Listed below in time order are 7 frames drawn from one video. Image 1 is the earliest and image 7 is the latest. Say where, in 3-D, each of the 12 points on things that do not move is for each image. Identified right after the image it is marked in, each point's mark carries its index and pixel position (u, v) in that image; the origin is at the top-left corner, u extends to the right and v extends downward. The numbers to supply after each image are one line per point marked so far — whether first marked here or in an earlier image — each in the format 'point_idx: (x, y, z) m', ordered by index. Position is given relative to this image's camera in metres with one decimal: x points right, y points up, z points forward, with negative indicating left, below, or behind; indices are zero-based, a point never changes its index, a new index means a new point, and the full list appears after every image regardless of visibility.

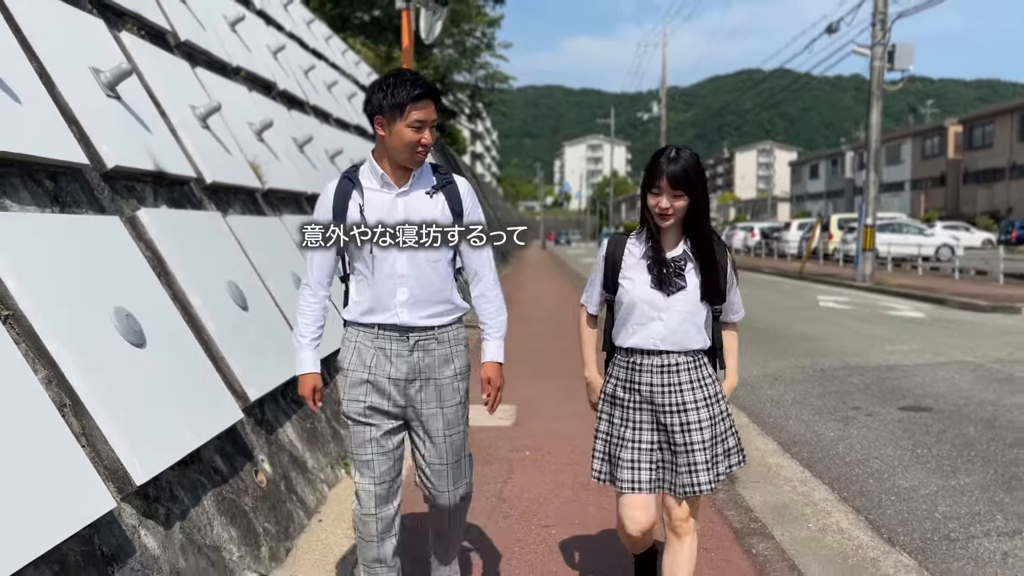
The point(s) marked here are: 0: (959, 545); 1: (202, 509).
0: (+1.7, -1.0, +3.3) m
1: (-1.0, -0.7, +2.7) m
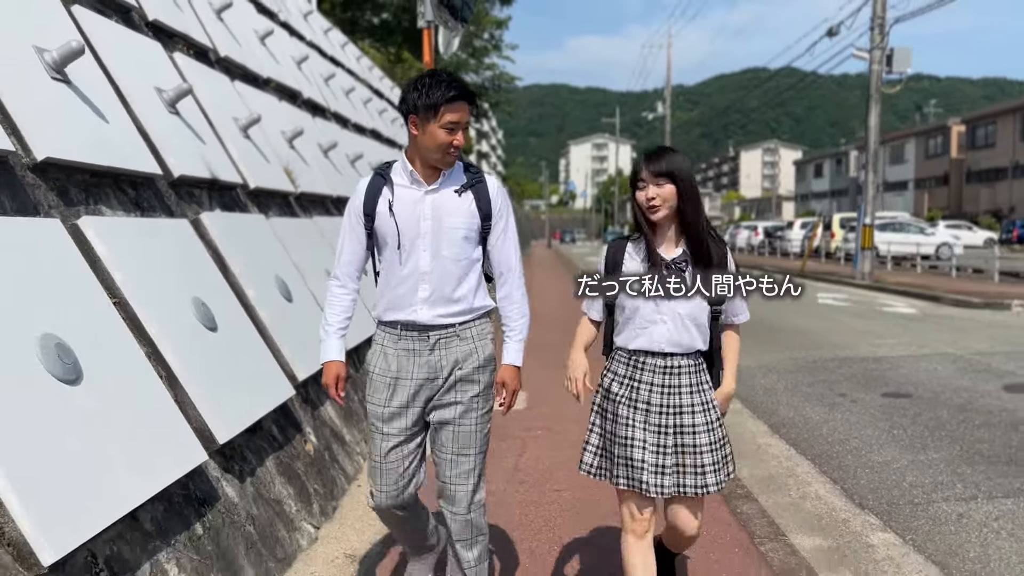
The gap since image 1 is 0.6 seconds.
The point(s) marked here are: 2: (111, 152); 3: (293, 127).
0: (+1.8, -1.0, +3.8) m
1: (-0.9, -0.7, +3.2) m
2: (-1.5, +0.5, +3.1) m
3: (-1.7, +1.2, +6.4) m
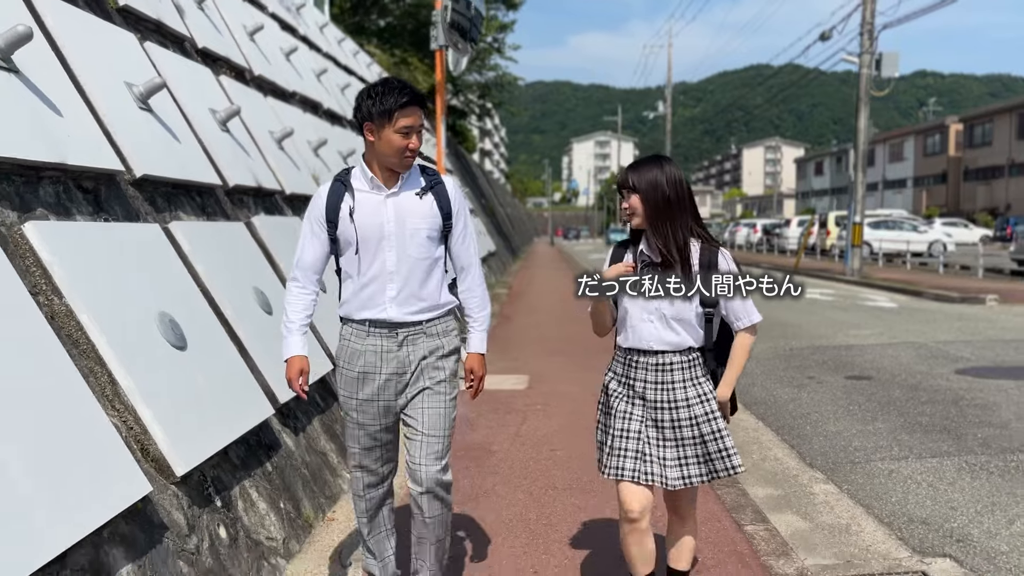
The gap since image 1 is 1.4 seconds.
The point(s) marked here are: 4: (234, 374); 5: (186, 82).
0: (+1.8, -0.9, +4.5) m
1: (-0.9, -0.6, +3.9) m
2: (-1.5, +0.5, +3.8) m
3: (-1.6, +1.3, +7.1) m
4: (-1.0, -0.3, +3.2) m
5: (-1.8, +1.1, +4.7) m
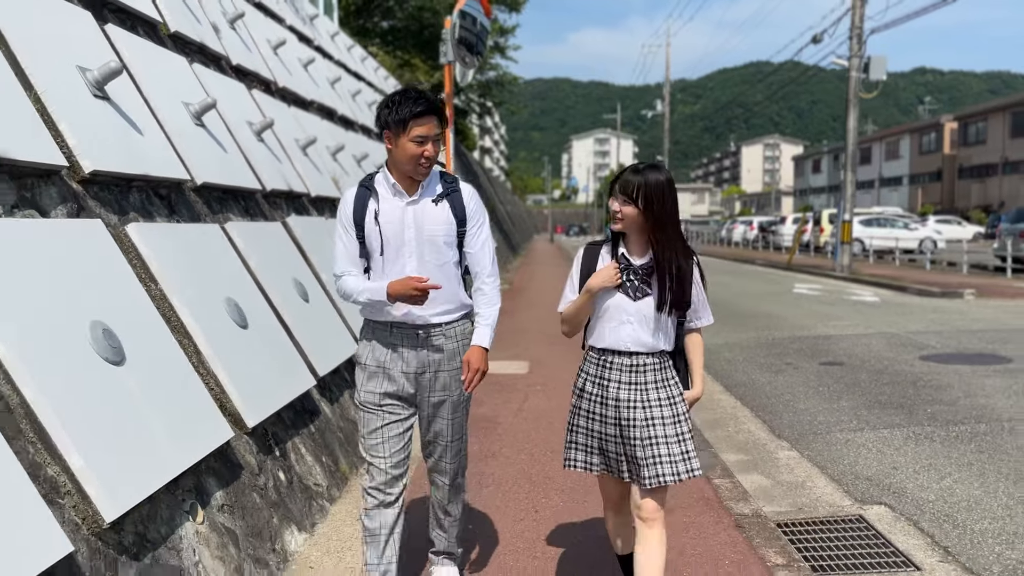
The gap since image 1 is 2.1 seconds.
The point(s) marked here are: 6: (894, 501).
0: (+1.8, -0.9, +5.1) m
1: (-0.9, -0.6, +4.5) m
2: (-1.5, +0.6, +4.5) m
3: (-1.6, +1.3, +7.7) m
4: (-1.0, -0.3, +3.8) m
5: (-1.8, +1.2, +5.3) m
6: (+1.8, -1.0, +3.9) m
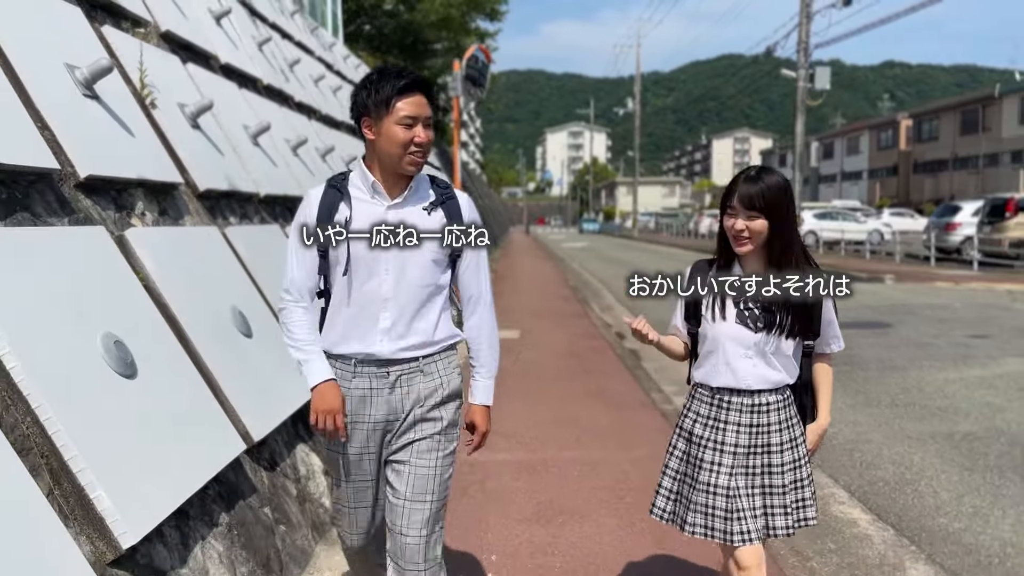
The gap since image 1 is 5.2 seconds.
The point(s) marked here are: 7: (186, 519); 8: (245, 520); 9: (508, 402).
0: (+1.8, -0.7, +7.1) m
1: (-0.8, -0.4, +6.4) m
2: (-1.4, +0.7, +6.4) m
3: (-1.7, +1.5, +9.6) m
4: (-1.0, -0.1, +5.7) m
5: (-1.8, +1.3, +7.2) m
6: (+1.8, -0.8, +6.0) m
7: (-0.9, -0.7, +2.4) m
8: (-0.9, -0.7, +2.7) m
9: (0.0, -0.8, +5.9) m
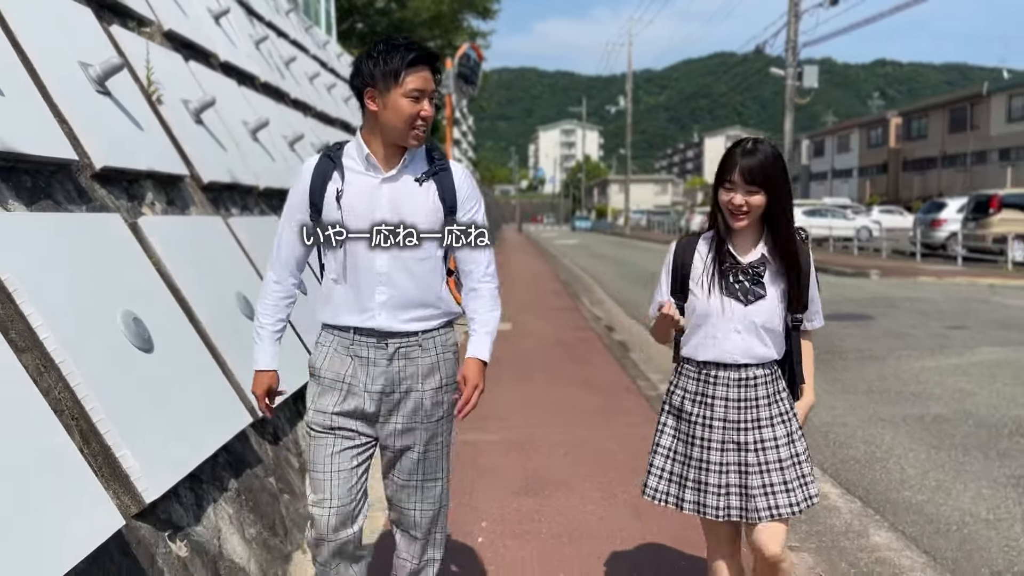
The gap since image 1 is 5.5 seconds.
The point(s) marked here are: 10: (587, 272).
0: (+1.8, -0.7, +7.3) m
1: (-0.9, -0.4, +6.6) m
2: (-1.5, +0.8, +6.6) m
3: (-1.8, +1.6, +9.8) m
4: (-1.0, -0.1, +5.9) m
5: (-1.8, +1.4, +7.4) m
6: (+1.7, -0.8, +6.2) m
7: (-1.0, -0.6, +2.6) m
8: (-0.9, -0.7, +2.9) m
9: (-0.1, -0.7, +6.1) m
10: (+1.6, +0.4, +18.7) m
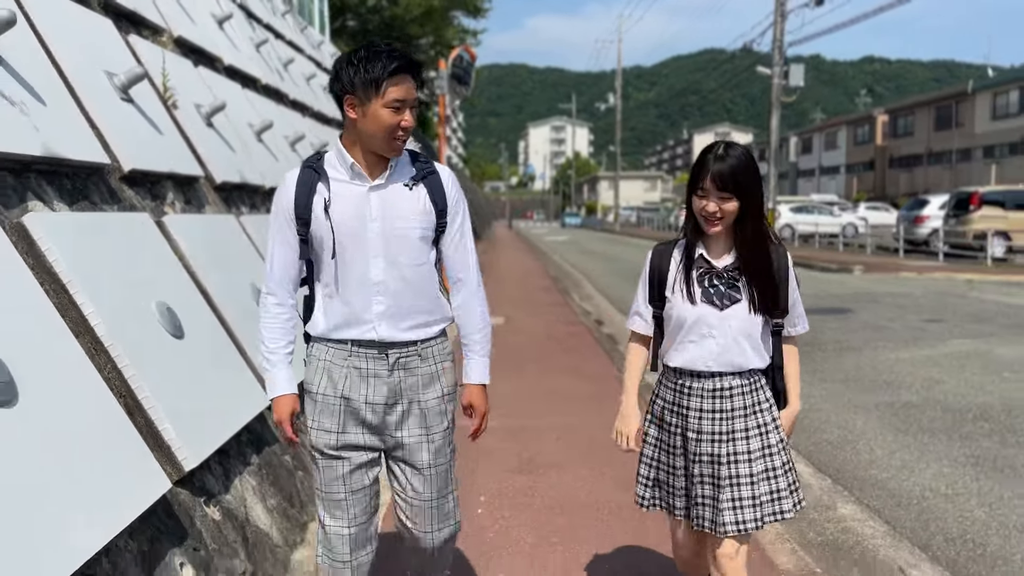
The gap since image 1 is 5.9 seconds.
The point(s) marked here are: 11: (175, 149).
0: (+1.7, -0.6, +7.7) m
1: (-1.0, -0.3, +6.9) m
2: (-1.6, +0.8, +6.8) m
3: (-1.9, +1.6, +10.1) m
4: (-1.1, 0.0, +6.2) m
5: (-1.9, +1.4, +7.6) m
6: (+1.7, -0.7, +6.5) m
7: (-1.0, -0.6, +2.9) m
8: (-0.9, -0.7, +3.2) m
9: (-0.1, -0.7, +6.4) m
10: (+1.4, +0.4, +19.0) m
11: (-1.6, +0.6, +4.0) m
